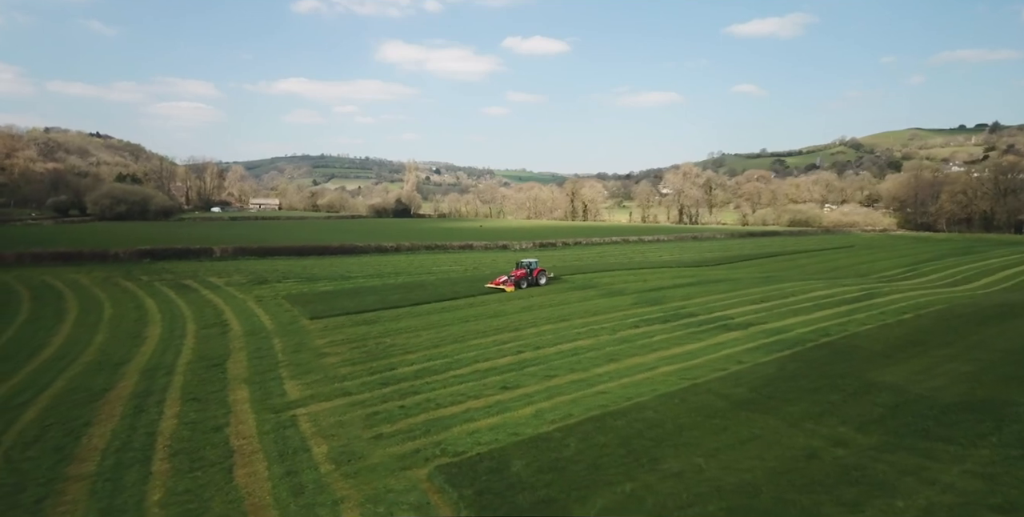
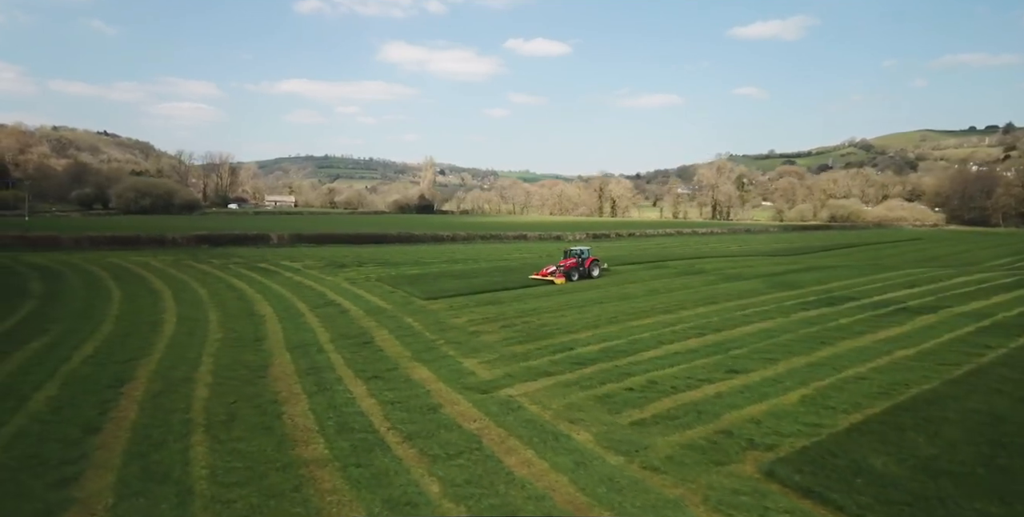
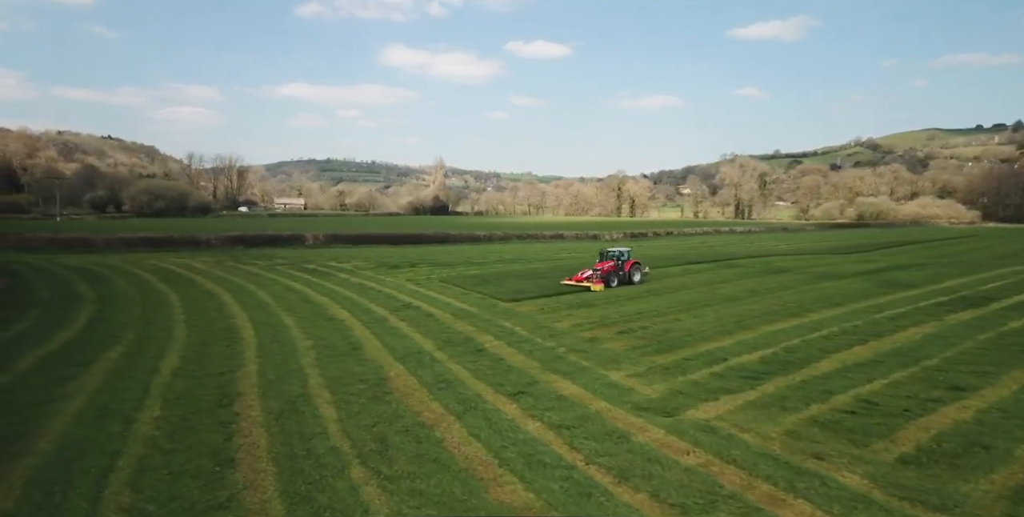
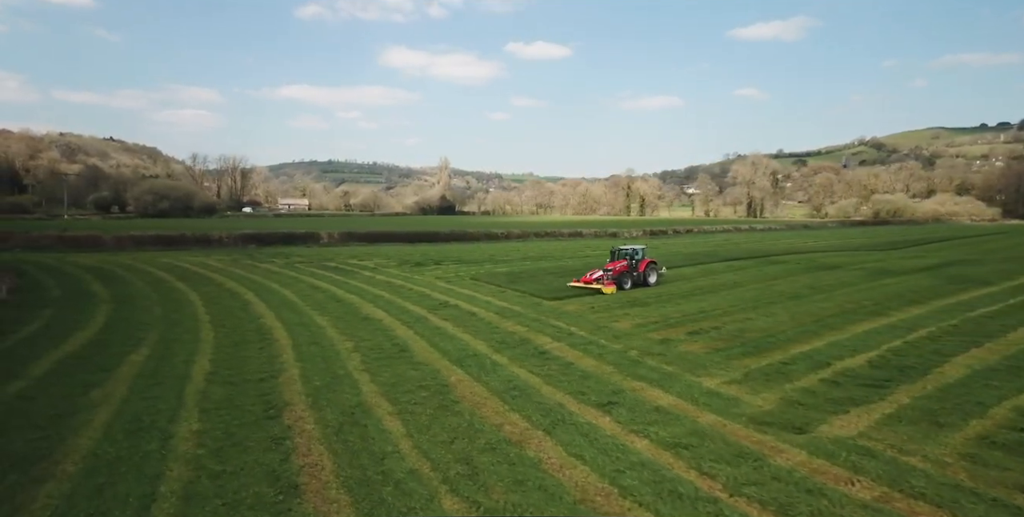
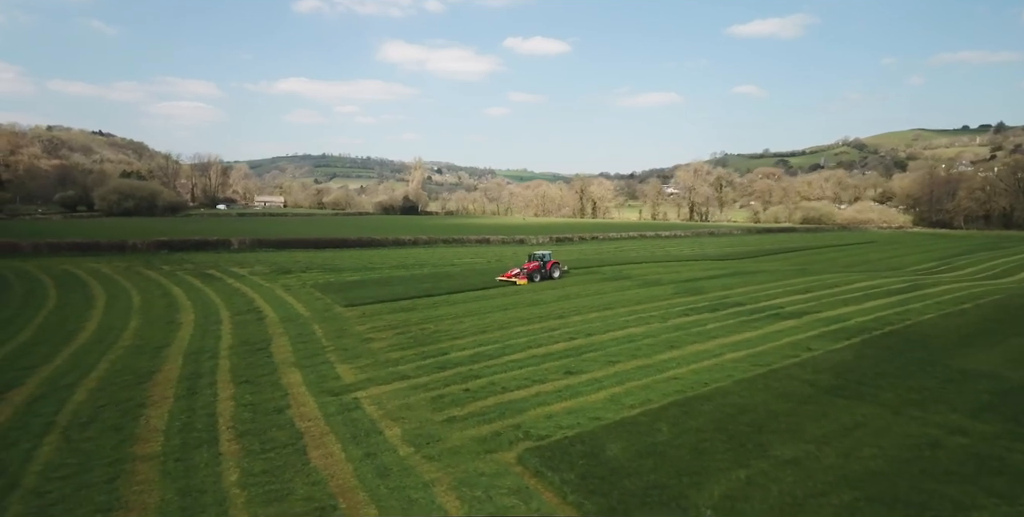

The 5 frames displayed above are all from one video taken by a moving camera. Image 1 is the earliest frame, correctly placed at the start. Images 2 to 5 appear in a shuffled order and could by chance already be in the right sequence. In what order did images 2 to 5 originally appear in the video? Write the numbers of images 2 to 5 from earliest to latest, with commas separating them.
5, 2, 3, 4
